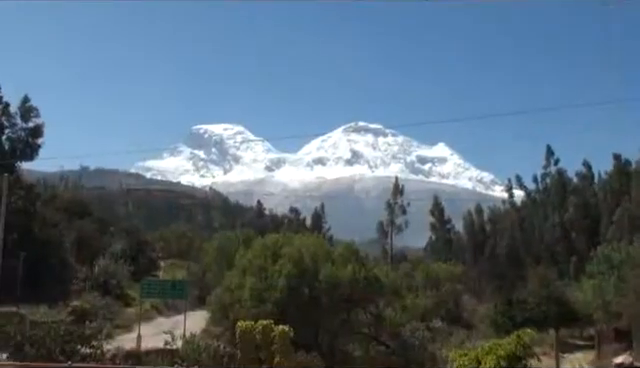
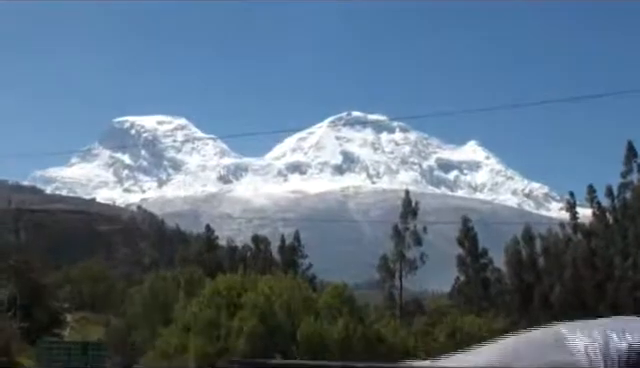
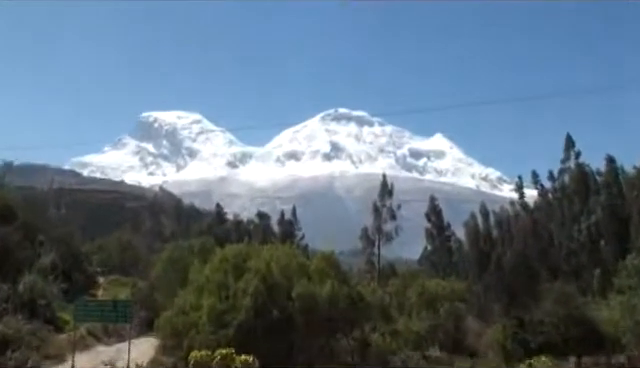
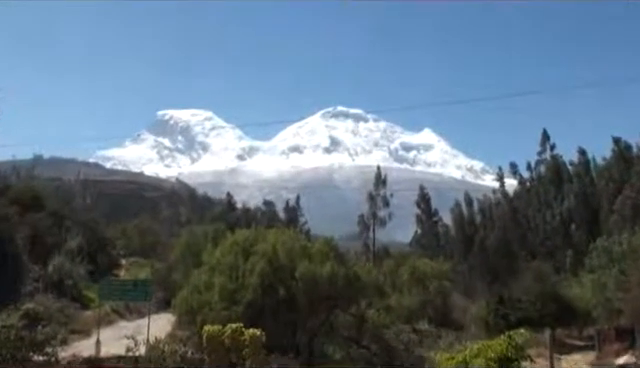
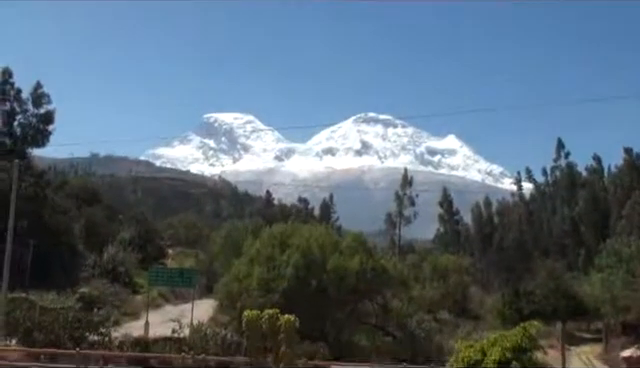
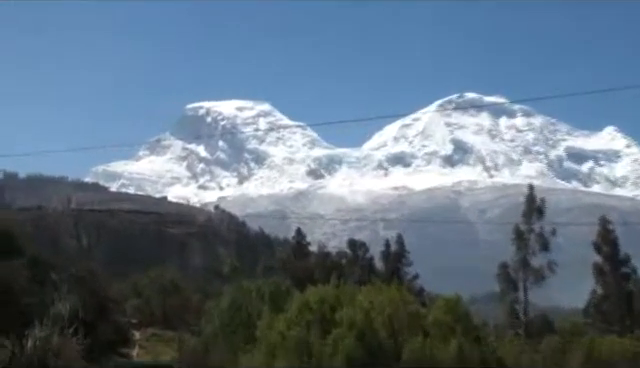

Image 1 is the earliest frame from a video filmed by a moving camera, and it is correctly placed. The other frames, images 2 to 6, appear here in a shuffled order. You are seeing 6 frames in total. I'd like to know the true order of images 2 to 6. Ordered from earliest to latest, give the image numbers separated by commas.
5, 4, 3, 2, 6
